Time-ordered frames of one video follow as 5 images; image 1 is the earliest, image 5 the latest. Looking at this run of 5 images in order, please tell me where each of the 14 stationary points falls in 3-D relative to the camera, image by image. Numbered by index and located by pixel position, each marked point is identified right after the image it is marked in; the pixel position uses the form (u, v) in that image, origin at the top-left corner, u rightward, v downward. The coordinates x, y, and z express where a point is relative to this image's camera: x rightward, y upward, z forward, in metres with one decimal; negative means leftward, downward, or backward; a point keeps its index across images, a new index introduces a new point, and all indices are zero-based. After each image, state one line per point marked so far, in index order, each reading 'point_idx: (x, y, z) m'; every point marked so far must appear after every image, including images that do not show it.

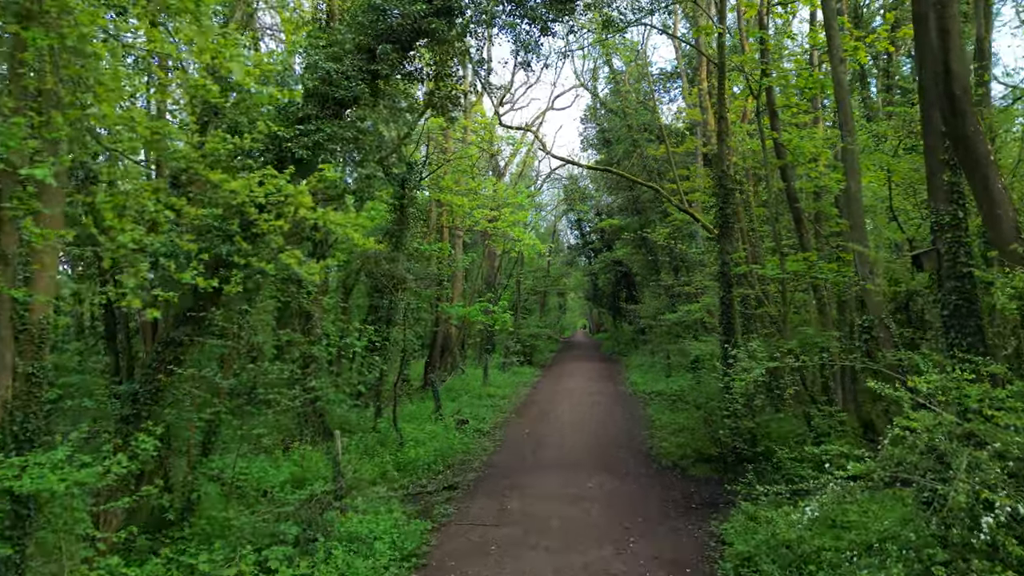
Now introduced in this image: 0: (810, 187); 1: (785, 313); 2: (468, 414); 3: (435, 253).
0: (+4.5, +1.5, +10.6) m
1: (+3.9, -0.4, +10.1) m
2: (-0.9, -2.6, +14.5) m
3: (-1.9, +0.9, +17.7) m
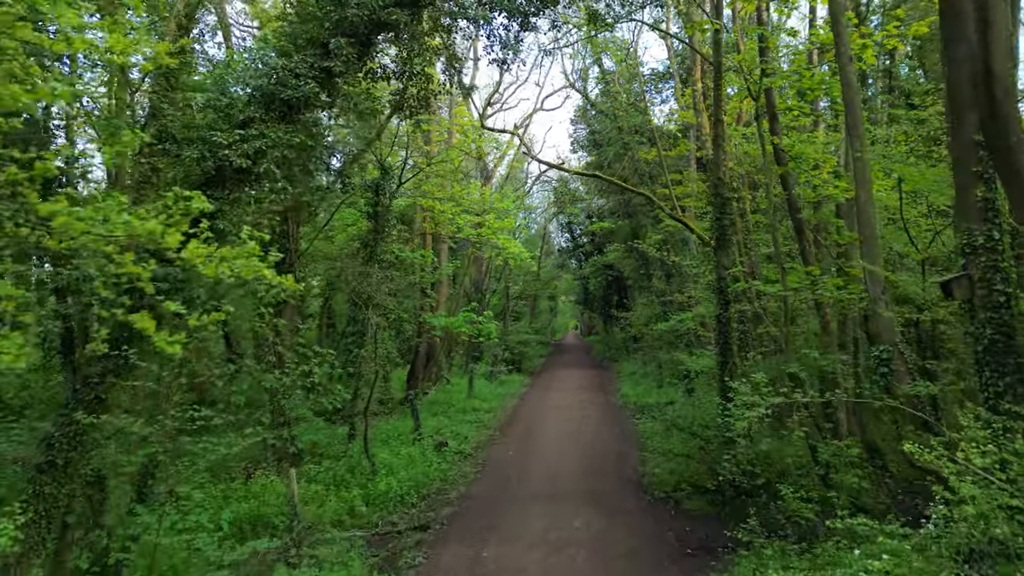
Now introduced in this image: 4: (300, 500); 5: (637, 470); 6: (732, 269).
0: (+4.2, +1.3, +9.8) m
1: (+3.7, -0.6, +9.3) m
2: (-1.2, -2.8, +13.7) m
3: (-2.3, +0.6, +16.9) m
4: (-2.6, -2.6, +8.5) m
5: (+1.9, -2.7, +10.6) m
6: (+3.0, +0.3, +9.5) m
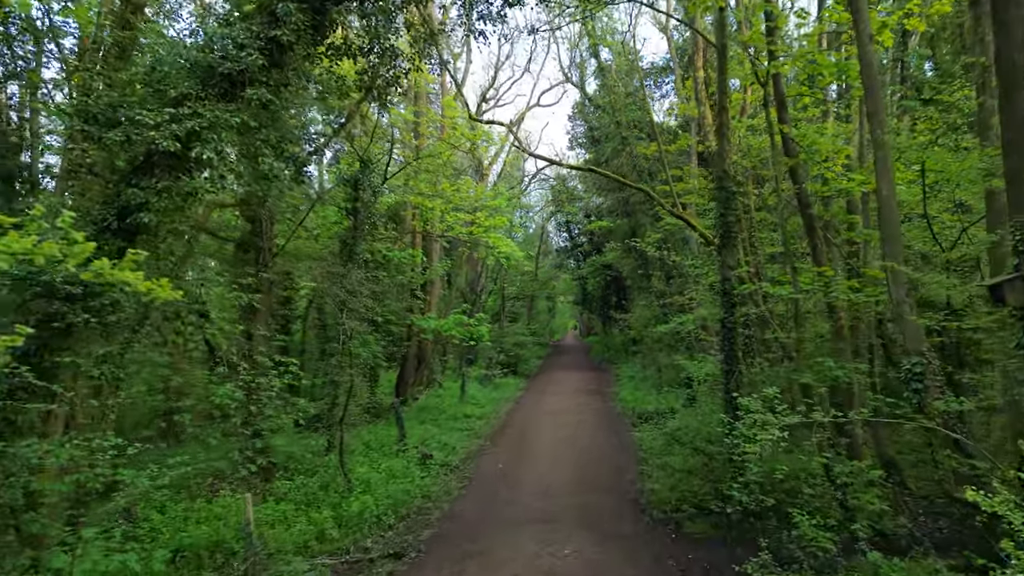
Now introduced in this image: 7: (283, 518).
0: (+4.0, +1.3, +9.1) m
1: (+3.5, -0.6, +8.6) m
2: (-1.4, -2.8, +13.0) m
3: (-2.5, +0.6, +16.1) m
4: (-2.7, -2.6, +7.8) m
5: (+1.7, -2.8, +9.8) m
6: (+2.8, +0.2, +8.8) m
7: (-2.6, -2.6, +8.1) m
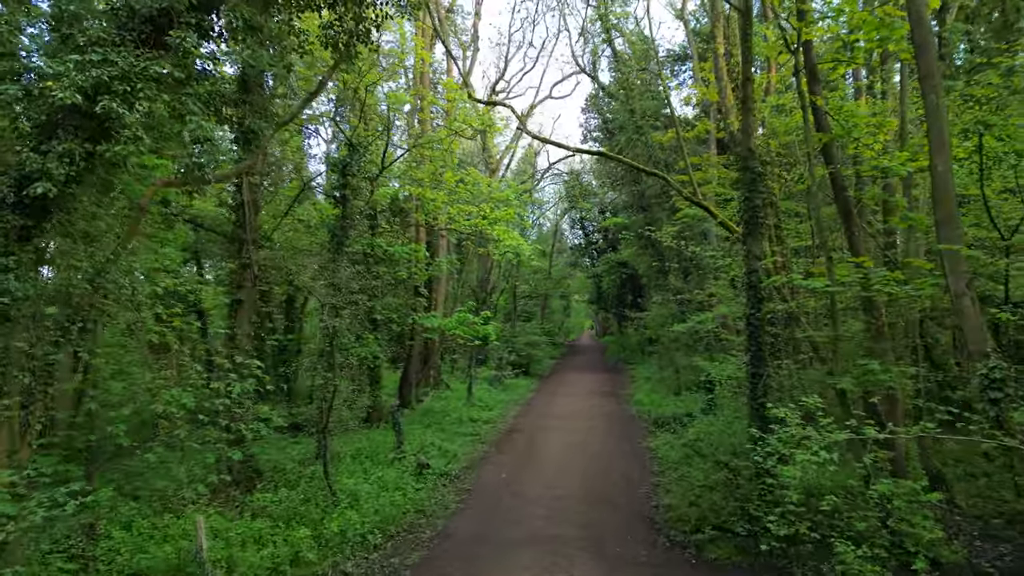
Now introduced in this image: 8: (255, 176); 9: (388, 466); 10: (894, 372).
0: (+4.0, +1.4, +8.1) m
1: (+3.5, -0.5, +7.6) m
2: (-1.3, -2.8, +12.1) m
3: (-2.3, +0.7, +15.3) m
4: (-2.7, -2.5, +6.9) m
5: (+1.8, -2.7, +8.9) m
6: (+2.8, +0.3, +7.8) m
7: (-2.6, -2.6, +7.2) m
8: (-3.8, +1.7, +10.4) m
9: (-1.8, -2.6, +10.2) m
10: (+3.6, -0.8, +6.7) m
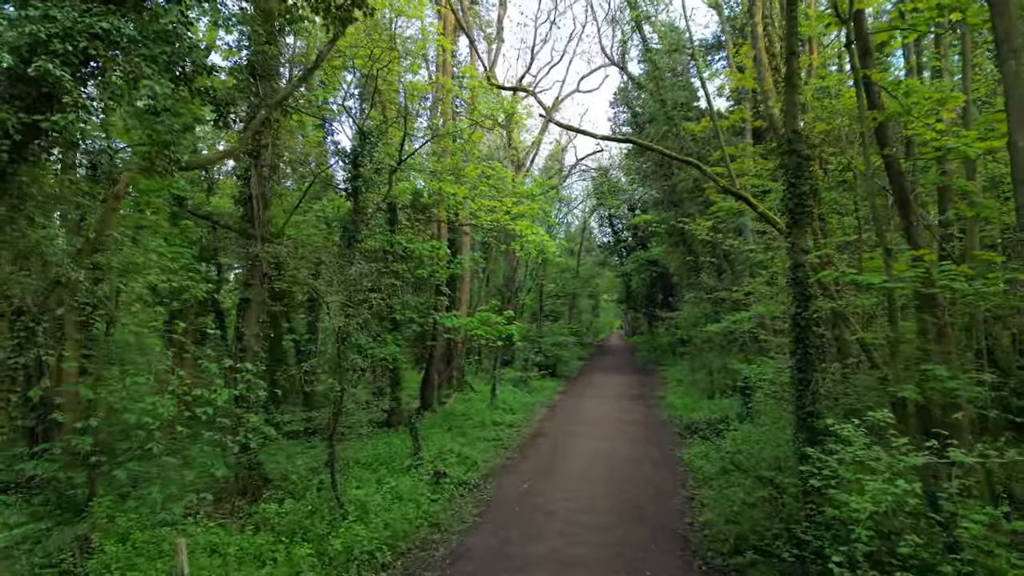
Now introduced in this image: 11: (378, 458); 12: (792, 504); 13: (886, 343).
0: (+4.3, +1.4, +7.3) m
1: (+3.7, -0.5, +6.8) m
2: (-0.9, -2.7, +11.5) m
3: (-1.8, +0.7, +14.7) m
4: (-2.6, -2.5, +6.4) m
5: (+2.0, -2.7, +8.2) m
6: (+3.0, +0.3, +7.1) m
7: (-2.5, -2.5, +6.7) m
8: (-3.5, +1.7, +9.9) m
9: (-1.5, -2.6, +9.7) m
10: (+3.8, -0.8, +5.9) m
11: (-2.0, -2.6, +10.7) m
12: (+2.6, -2.0, +6.4) m
13: (+3.7, -0.5, +6.9) m
